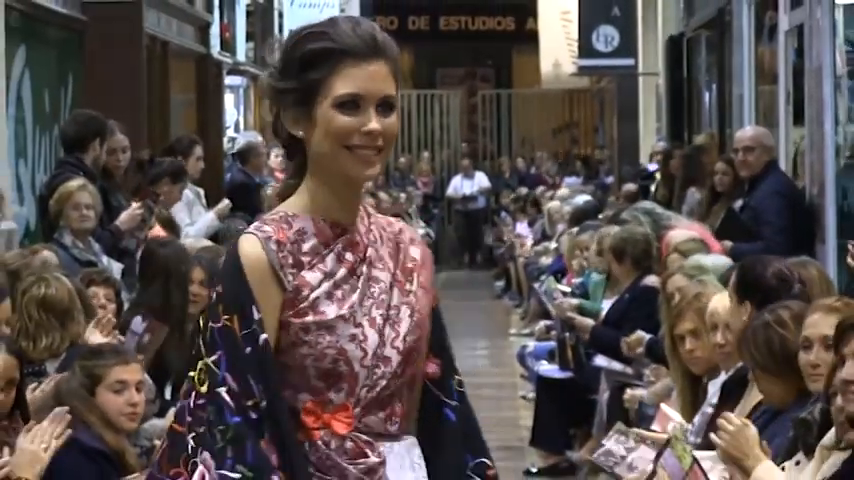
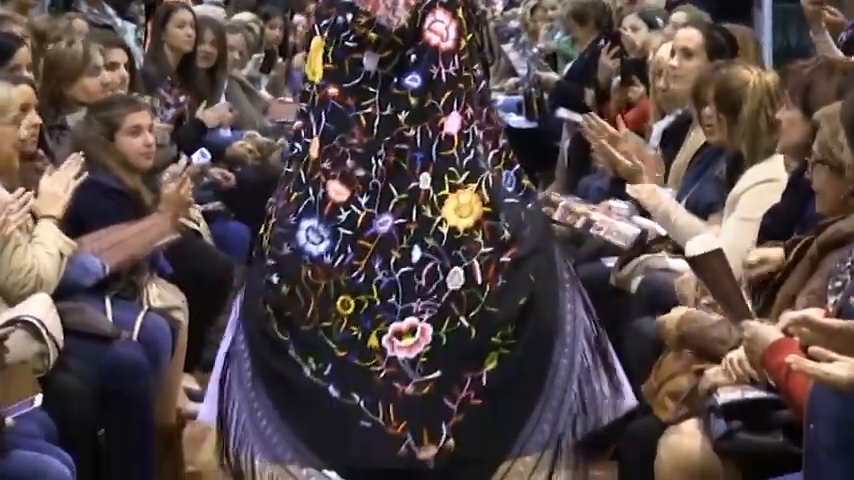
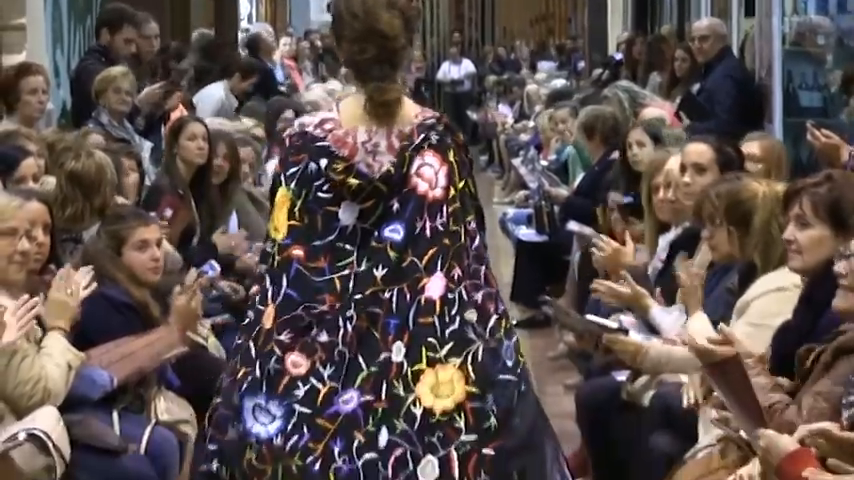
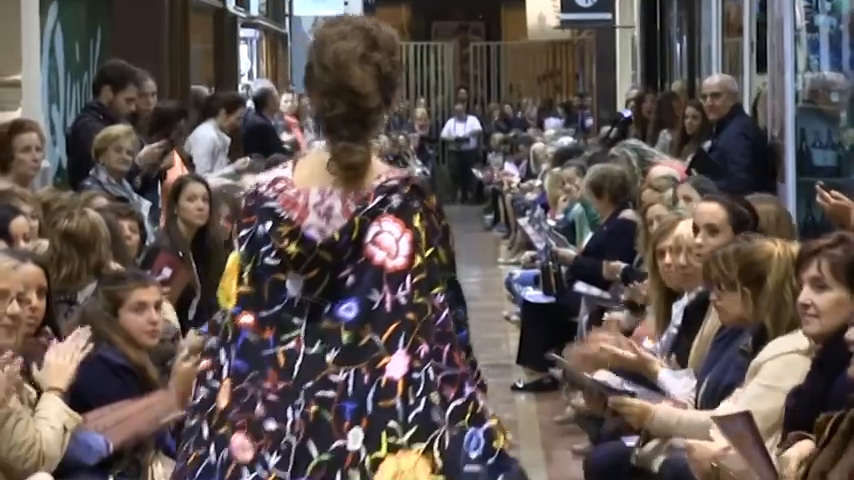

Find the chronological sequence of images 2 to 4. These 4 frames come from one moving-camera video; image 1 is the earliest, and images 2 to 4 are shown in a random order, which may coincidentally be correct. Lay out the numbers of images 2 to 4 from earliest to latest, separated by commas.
4, 3, 2
